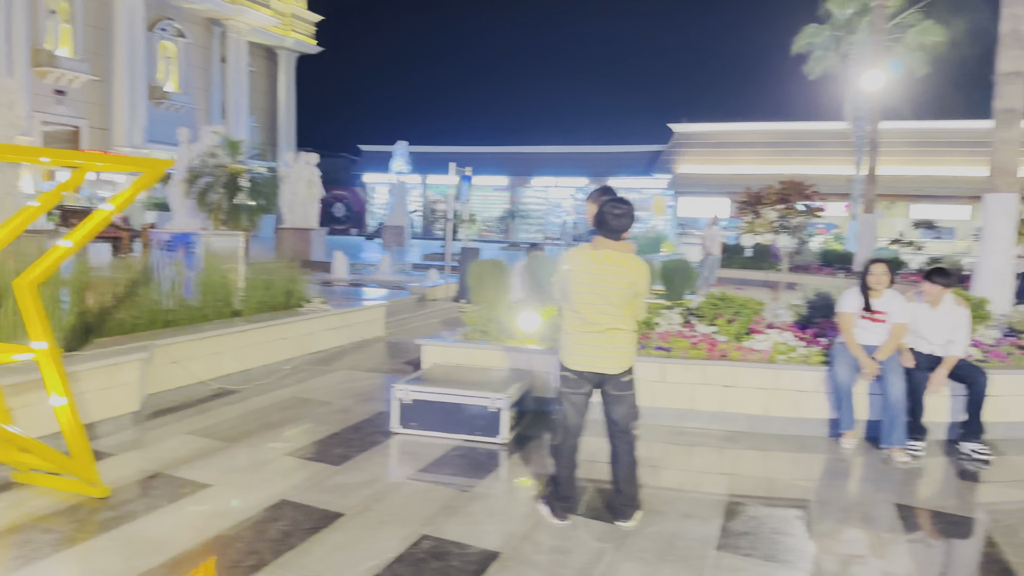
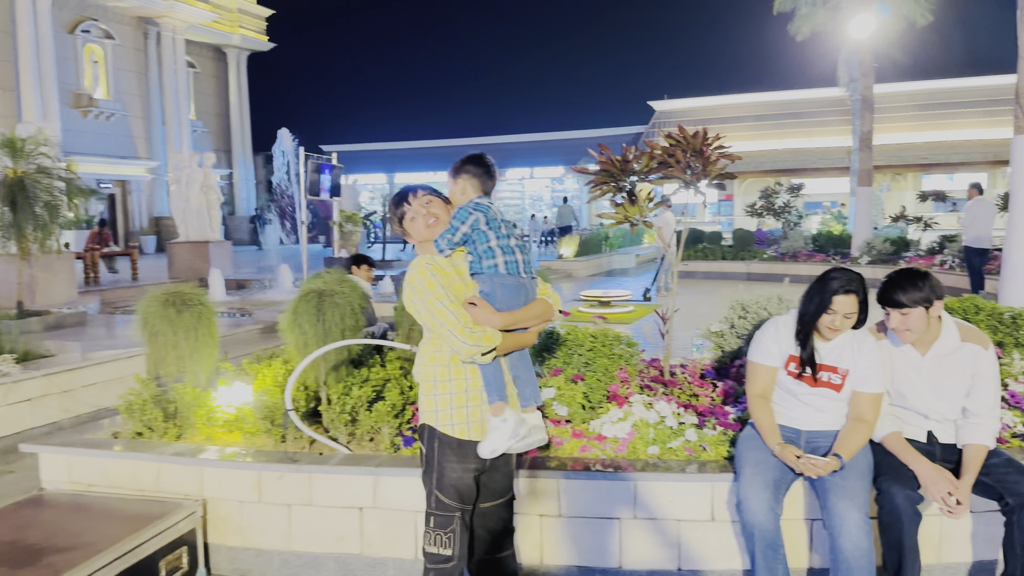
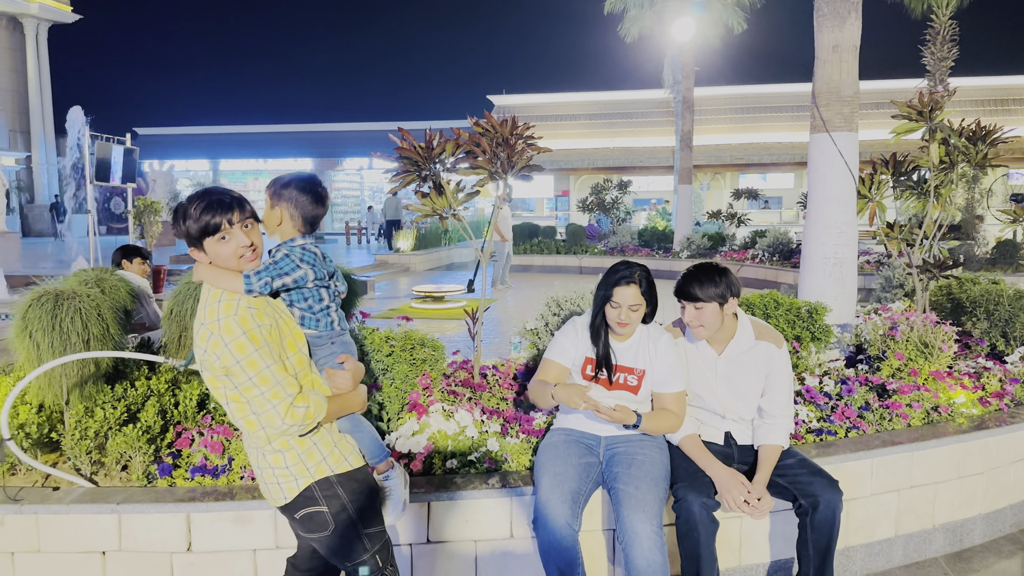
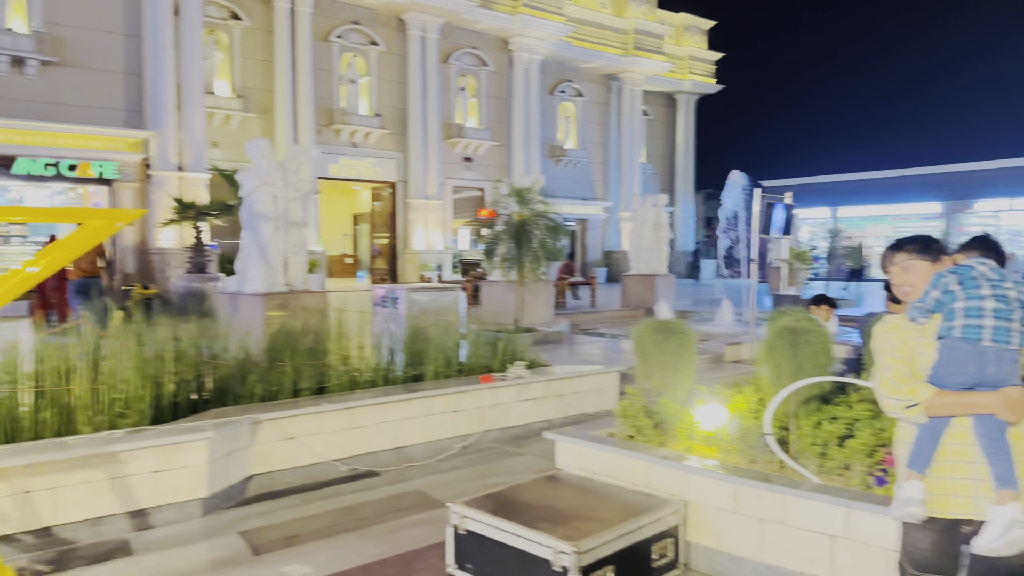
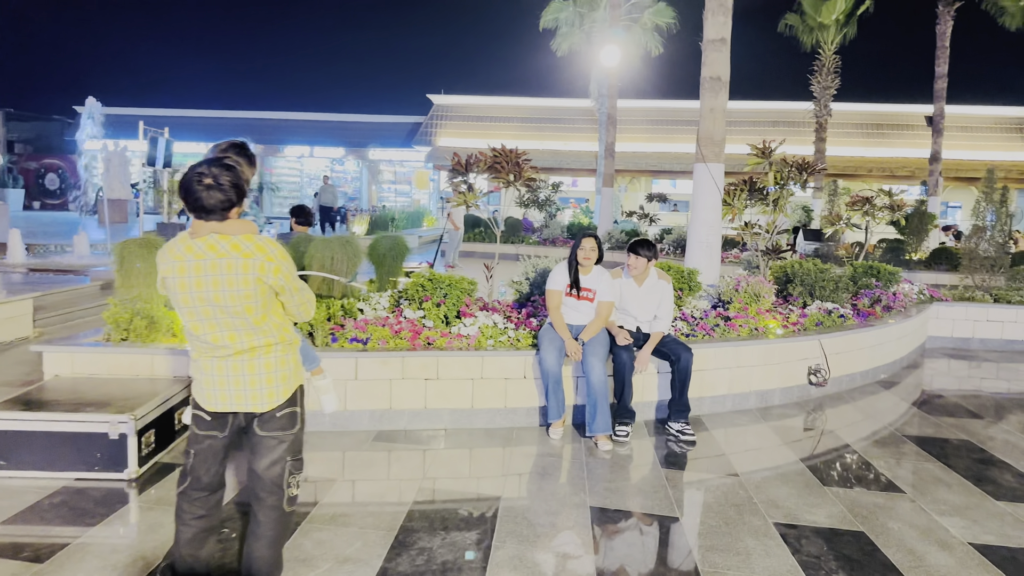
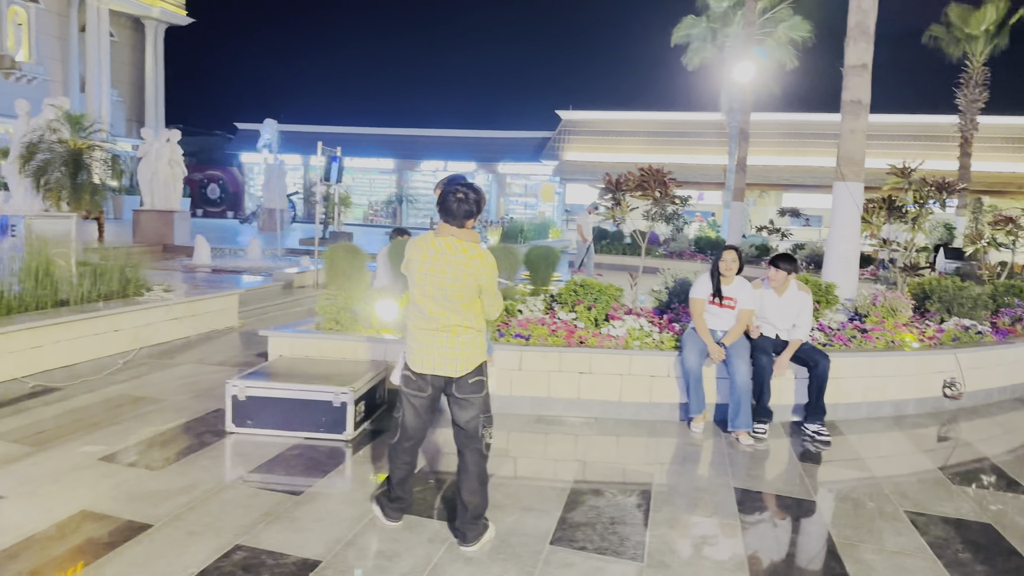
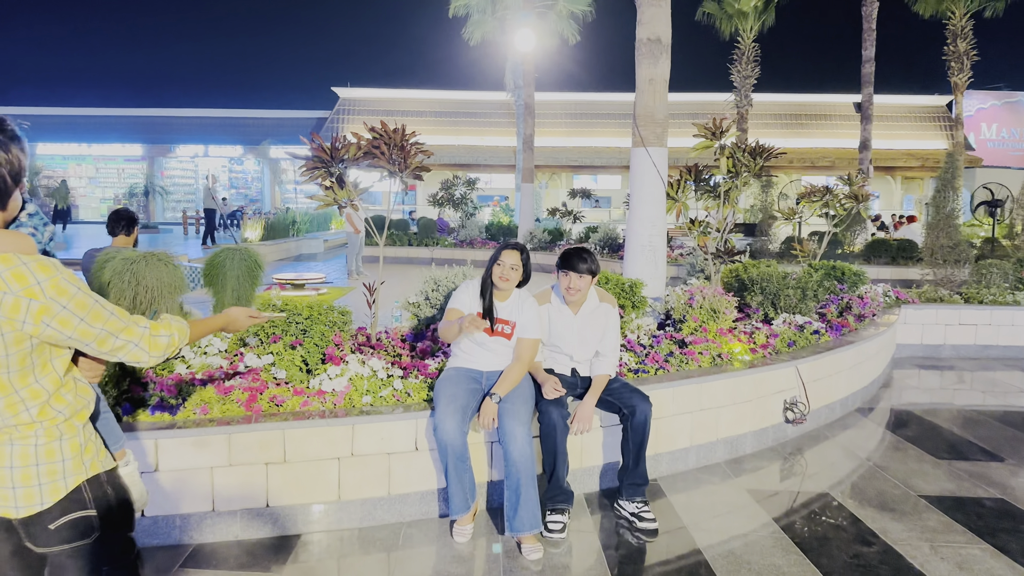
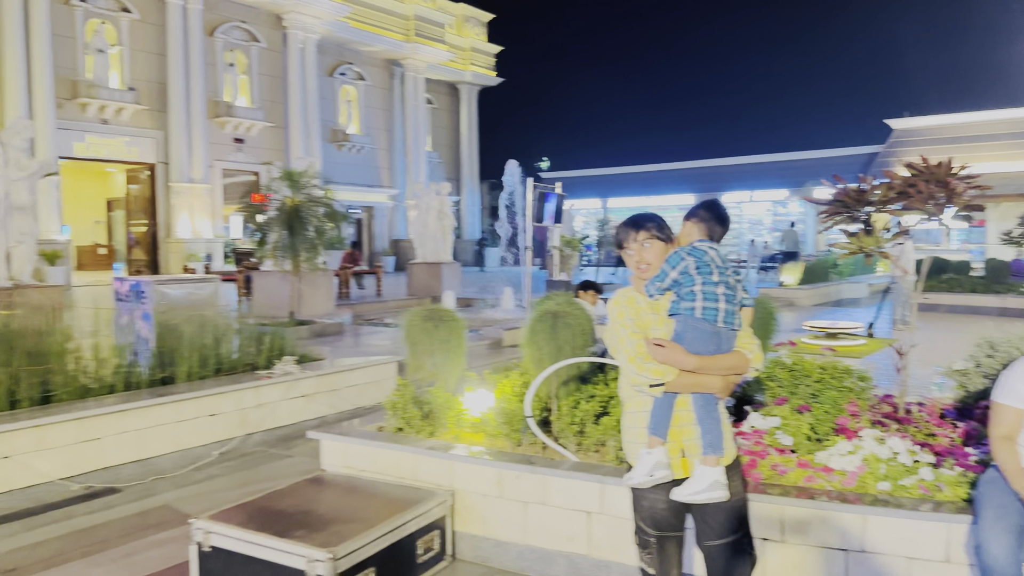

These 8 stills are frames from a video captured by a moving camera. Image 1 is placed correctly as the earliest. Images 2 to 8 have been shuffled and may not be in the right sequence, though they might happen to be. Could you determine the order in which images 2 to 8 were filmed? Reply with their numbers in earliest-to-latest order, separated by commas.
6, 5, 7, 3, 2, 8, 4
